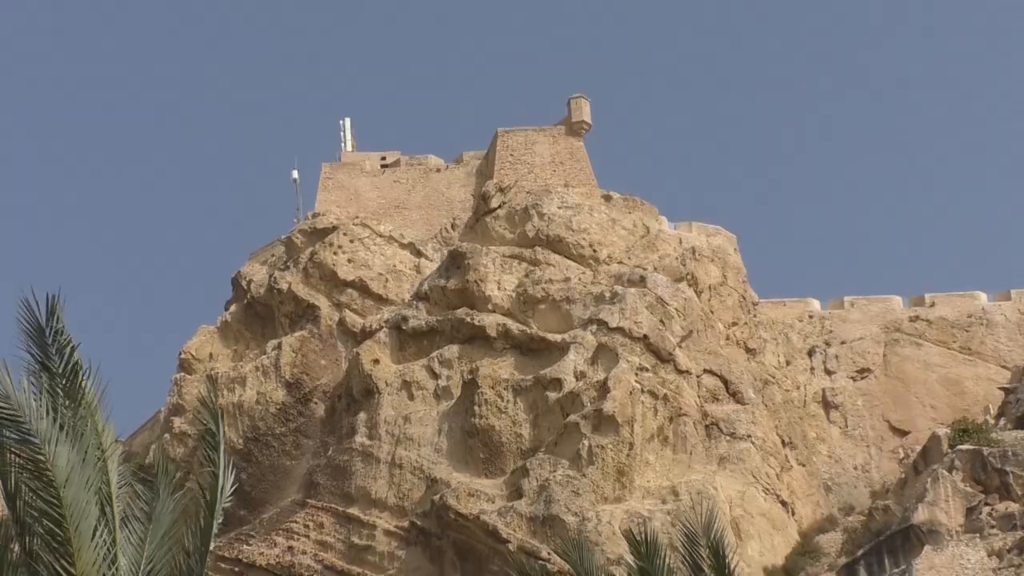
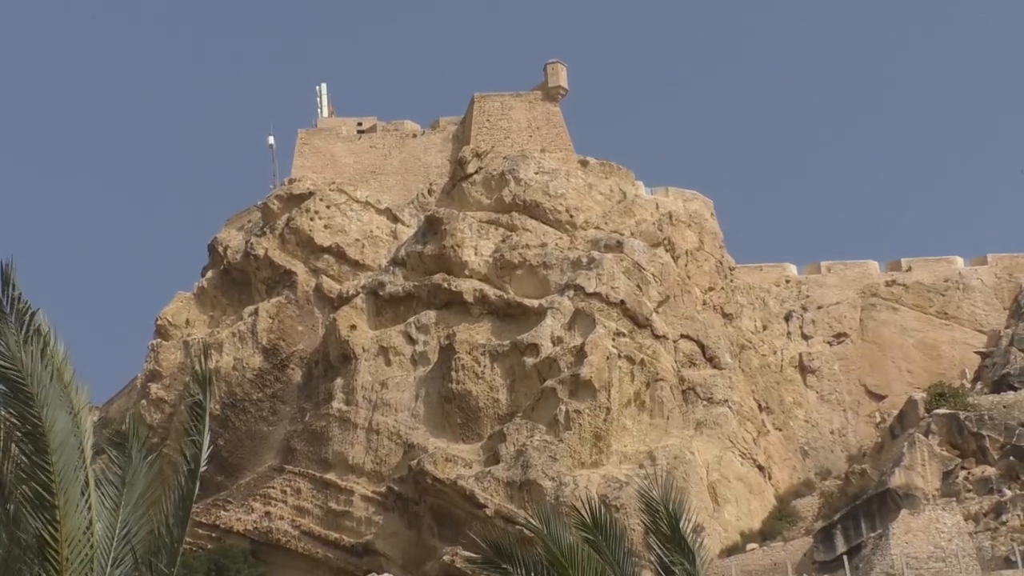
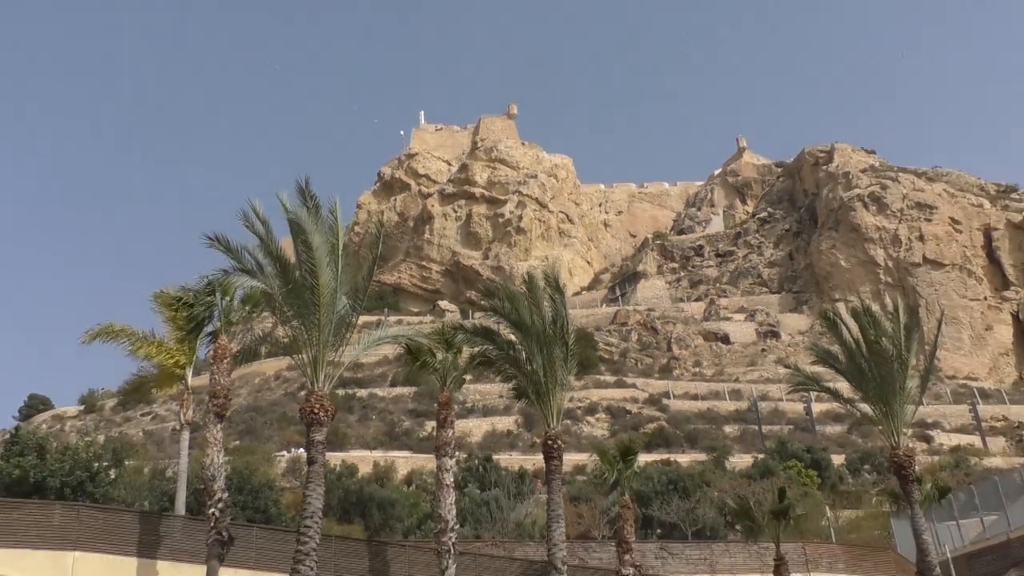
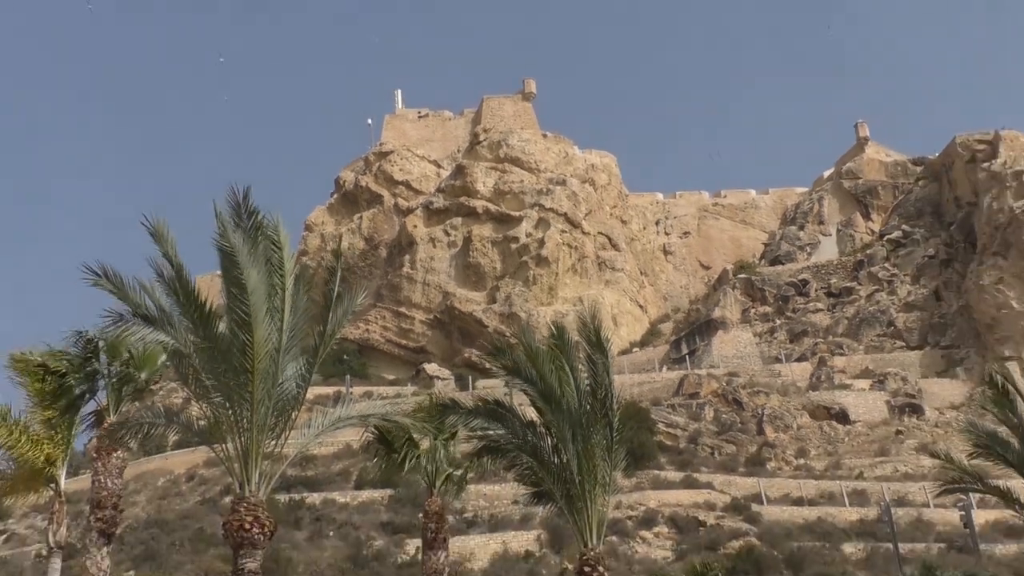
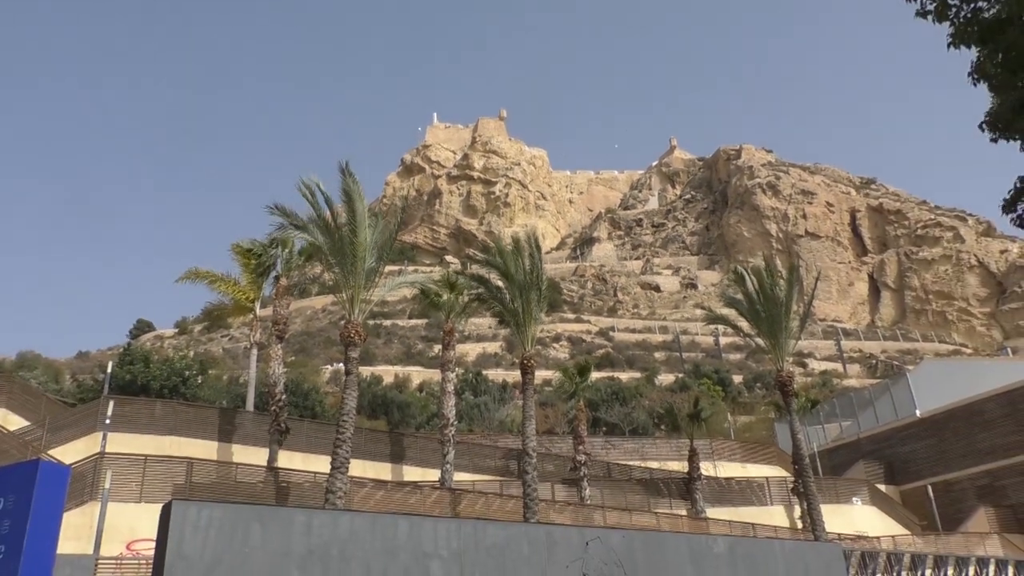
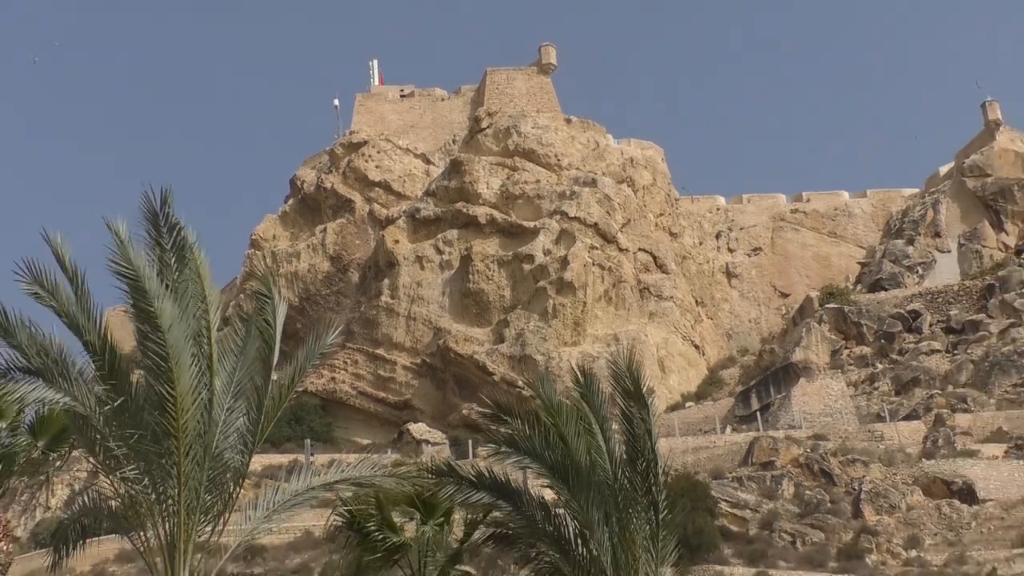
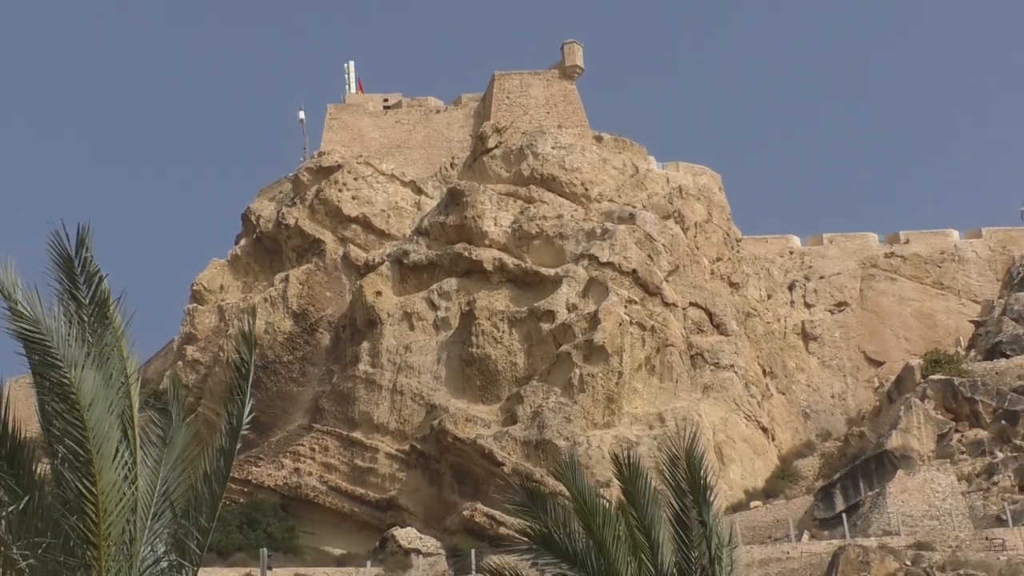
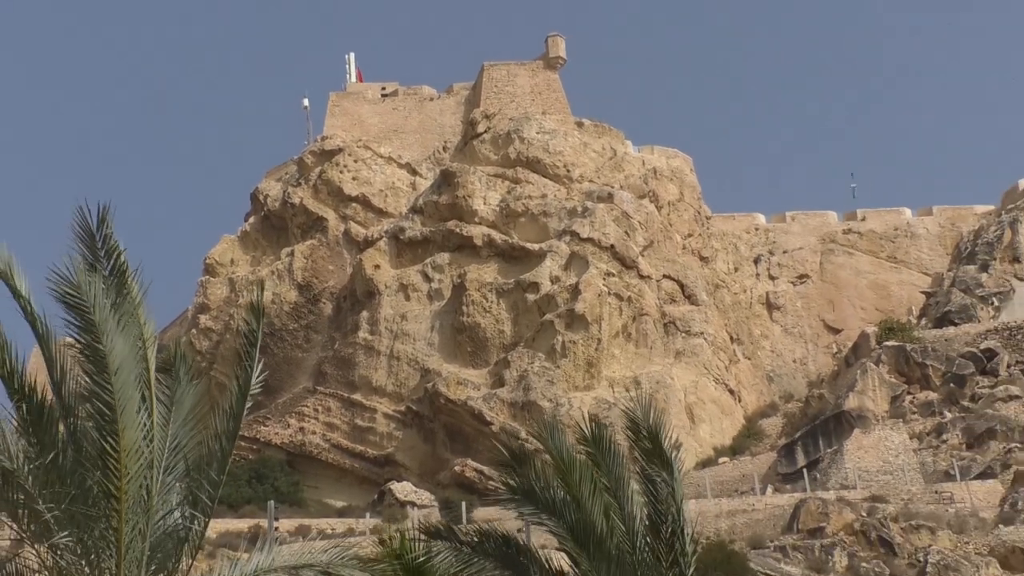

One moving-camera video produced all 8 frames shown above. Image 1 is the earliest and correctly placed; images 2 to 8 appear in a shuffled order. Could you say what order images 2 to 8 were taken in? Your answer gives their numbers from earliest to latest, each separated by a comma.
2, 7, 8, 6, 4, 3, 5
